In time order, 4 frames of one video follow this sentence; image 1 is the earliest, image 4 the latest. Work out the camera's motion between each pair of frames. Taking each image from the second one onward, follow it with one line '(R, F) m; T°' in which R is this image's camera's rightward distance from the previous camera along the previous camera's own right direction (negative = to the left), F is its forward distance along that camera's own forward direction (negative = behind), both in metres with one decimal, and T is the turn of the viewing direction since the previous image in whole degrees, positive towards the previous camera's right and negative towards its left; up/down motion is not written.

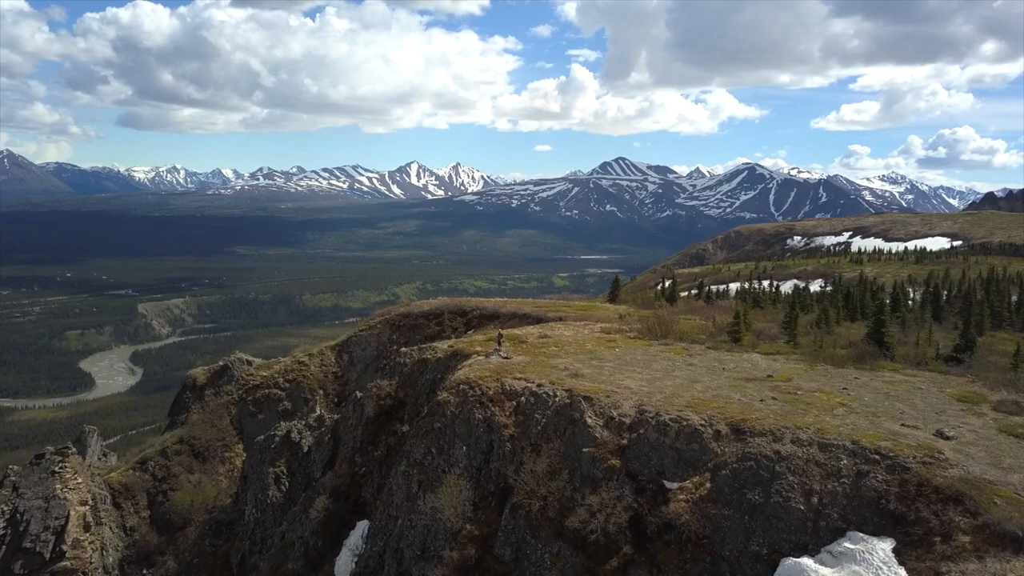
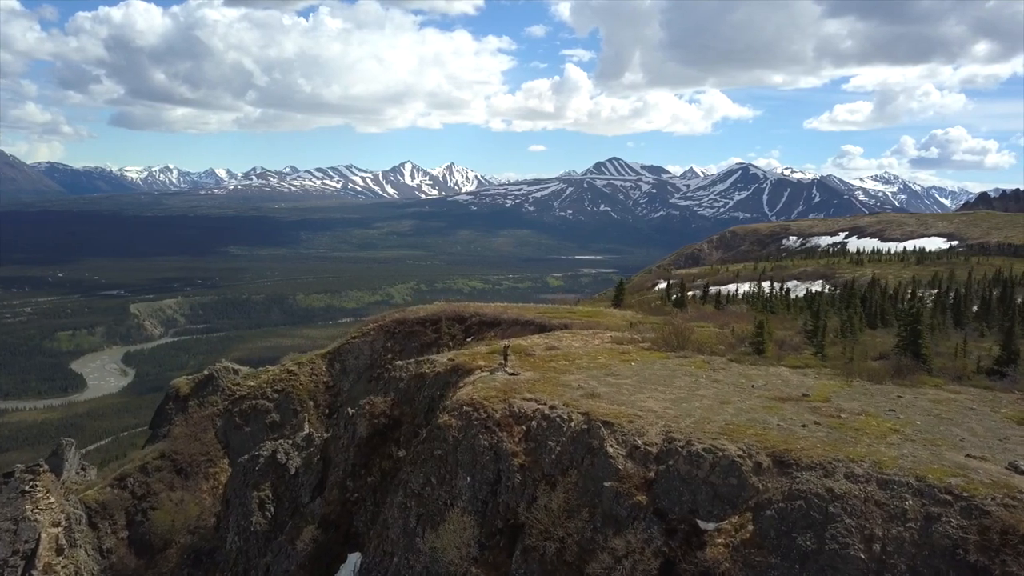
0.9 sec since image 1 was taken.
(-1.1, +6.6) m; 0°
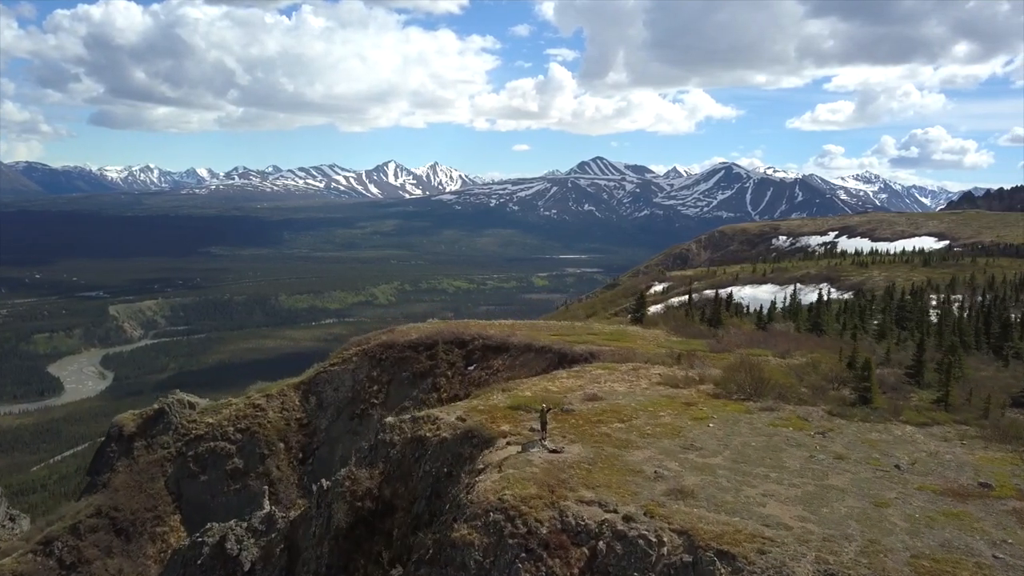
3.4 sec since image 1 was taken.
(-3.2, +19.4) m; +1°
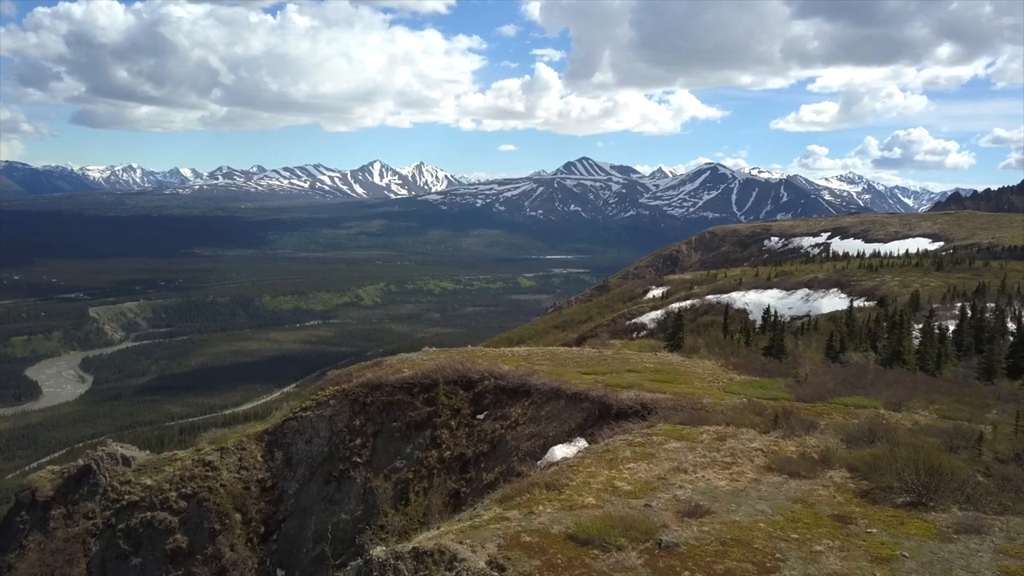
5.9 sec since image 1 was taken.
(-3.3, +21.3) m; +1°
